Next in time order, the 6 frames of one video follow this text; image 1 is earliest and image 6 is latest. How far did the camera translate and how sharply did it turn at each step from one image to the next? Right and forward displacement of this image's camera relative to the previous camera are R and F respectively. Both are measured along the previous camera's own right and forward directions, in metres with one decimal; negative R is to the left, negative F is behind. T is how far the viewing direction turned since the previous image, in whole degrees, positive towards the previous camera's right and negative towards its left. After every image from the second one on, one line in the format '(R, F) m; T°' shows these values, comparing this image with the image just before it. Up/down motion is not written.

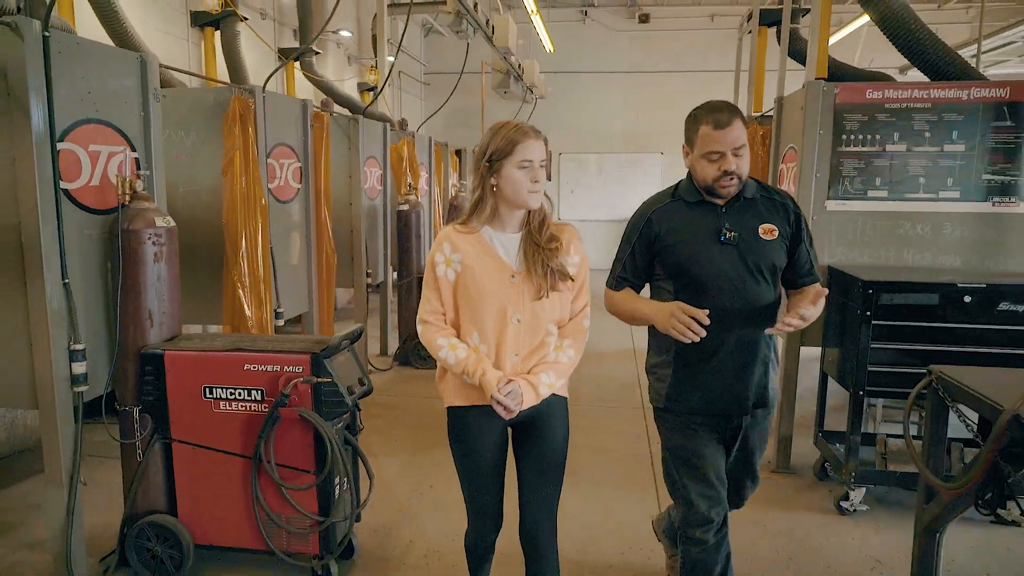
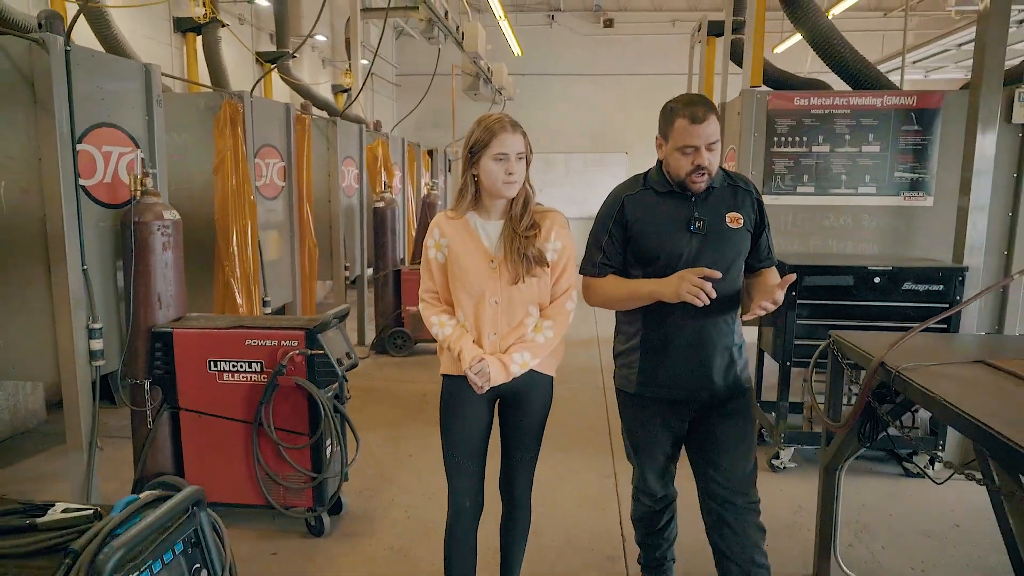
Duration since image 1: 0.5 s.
(0.0, -0.3) m; +2°
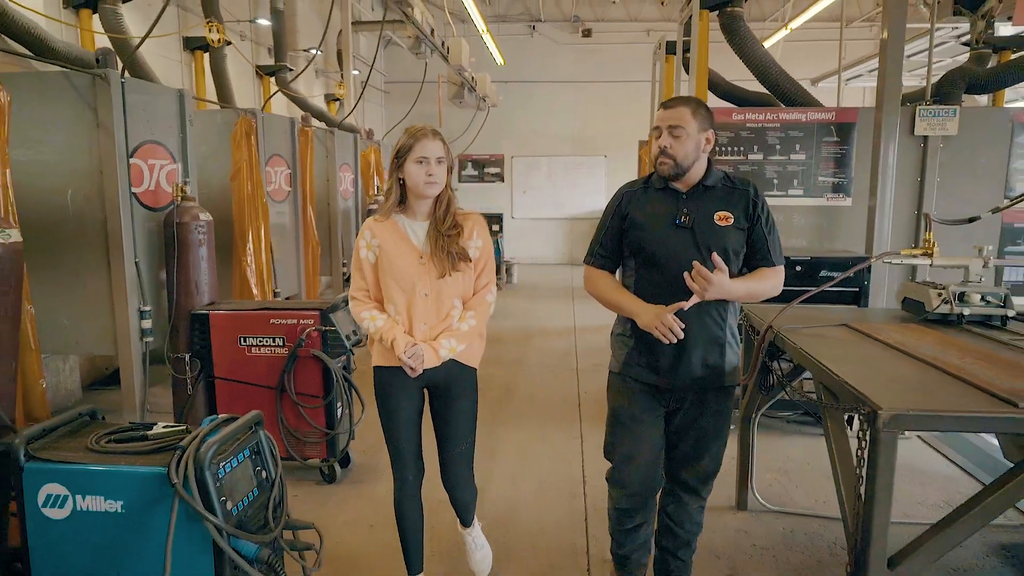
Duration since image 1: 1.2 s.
(0.0, -0.5) m; +1°
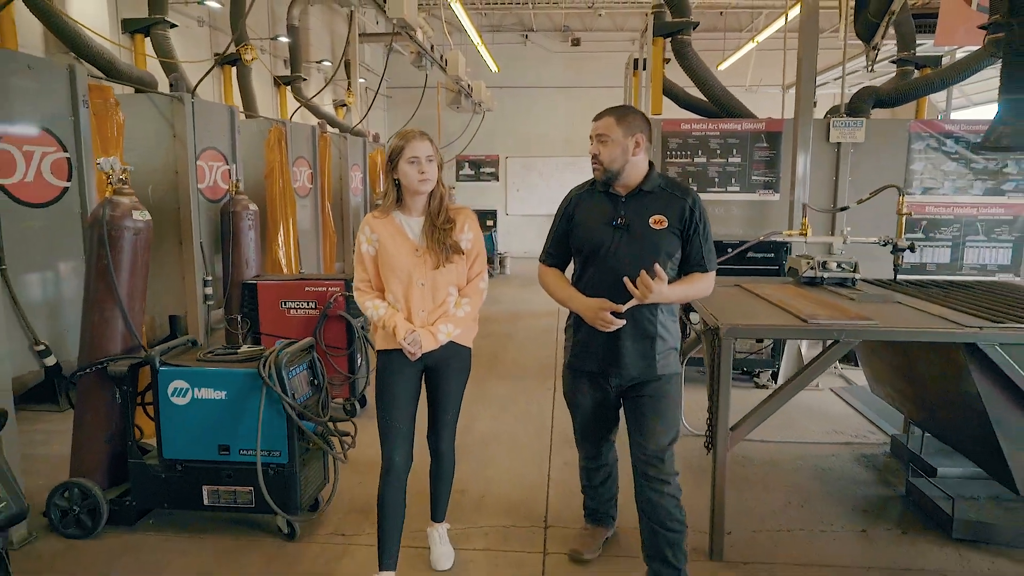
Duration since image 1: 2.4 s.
(+0.1, -0.8) m; 0°
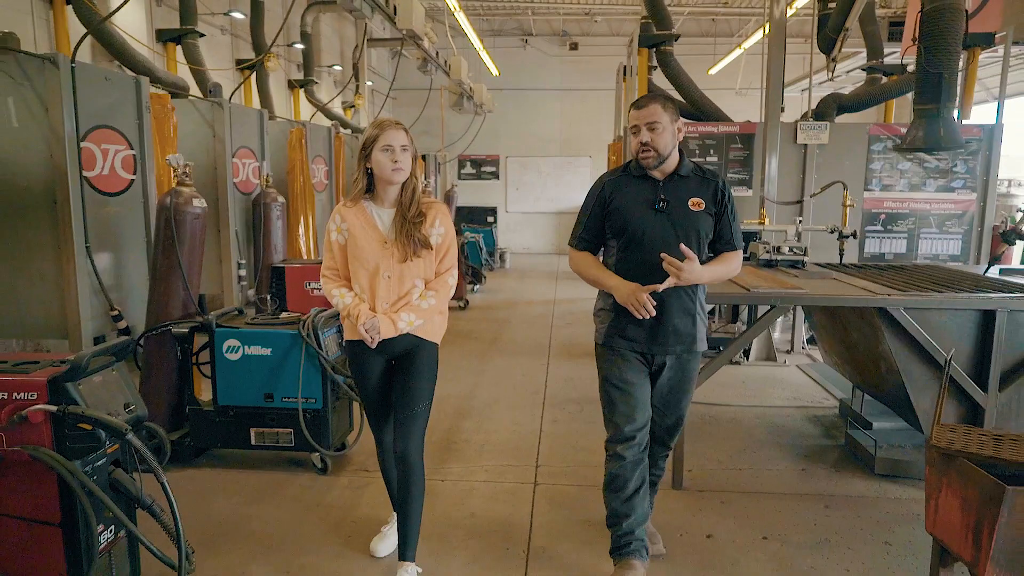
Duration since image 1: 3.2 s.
(0.0, -0.5) m; 0°
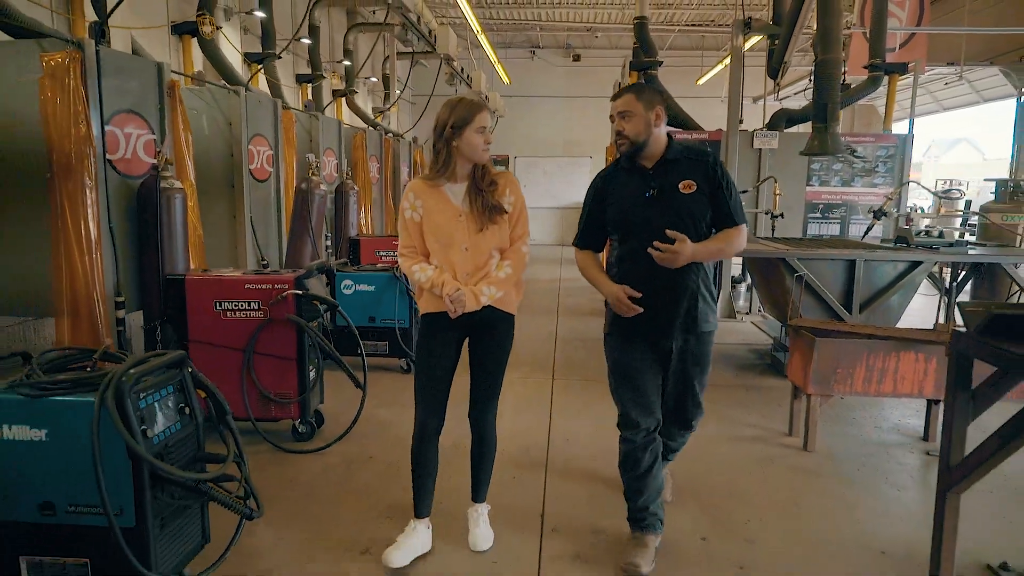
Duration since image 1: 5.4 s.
(-0.2, -1.3) m; 0°
